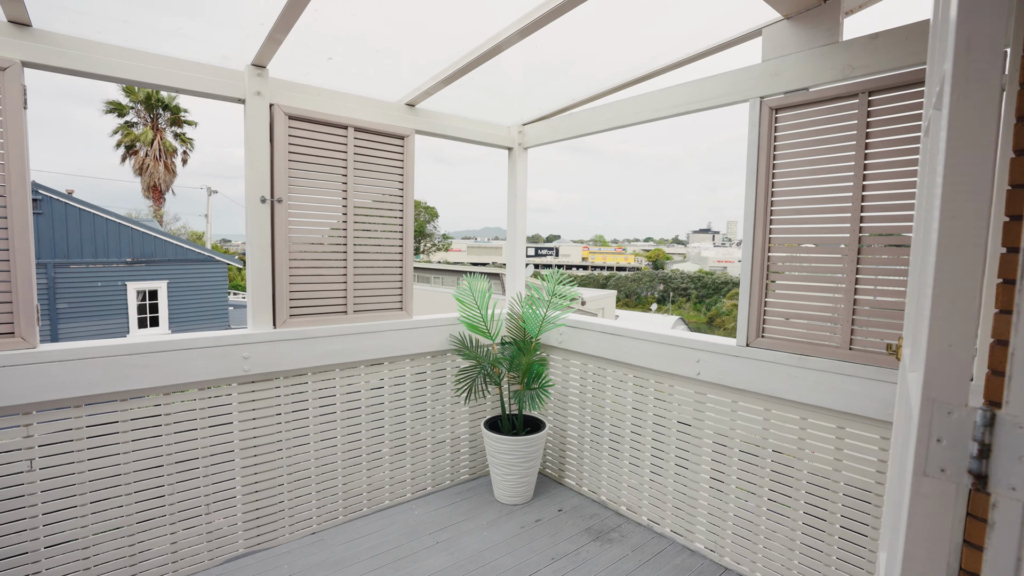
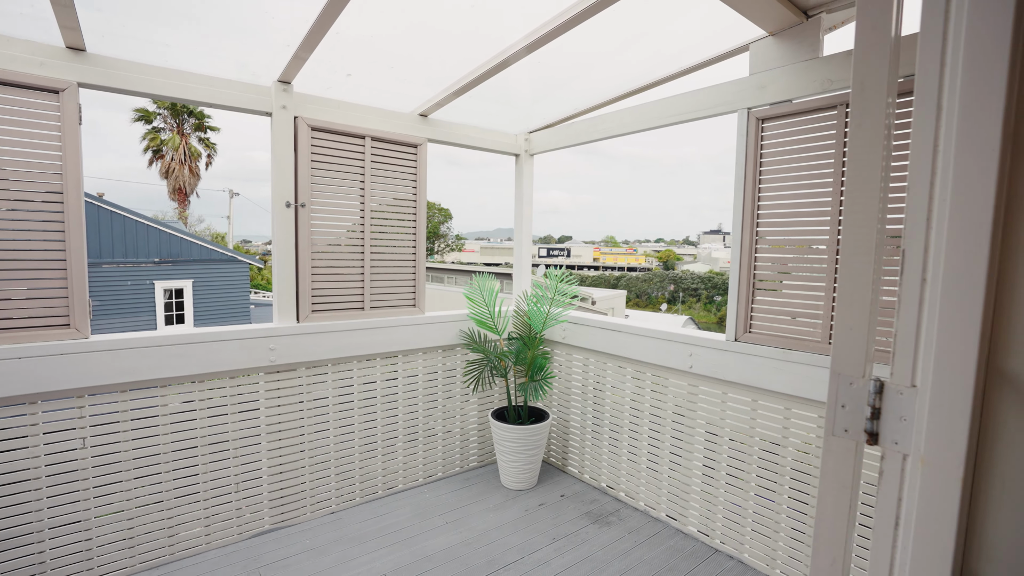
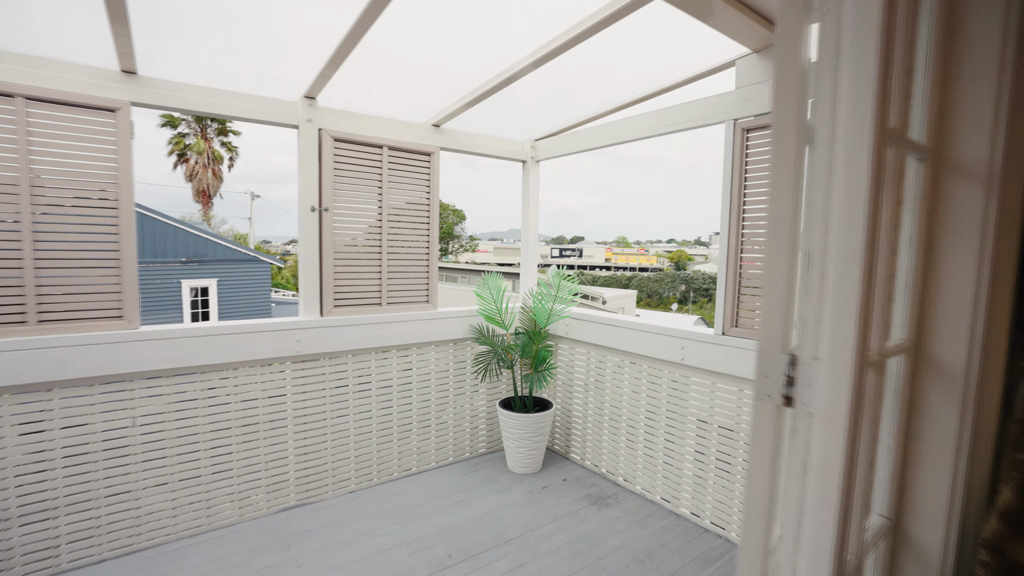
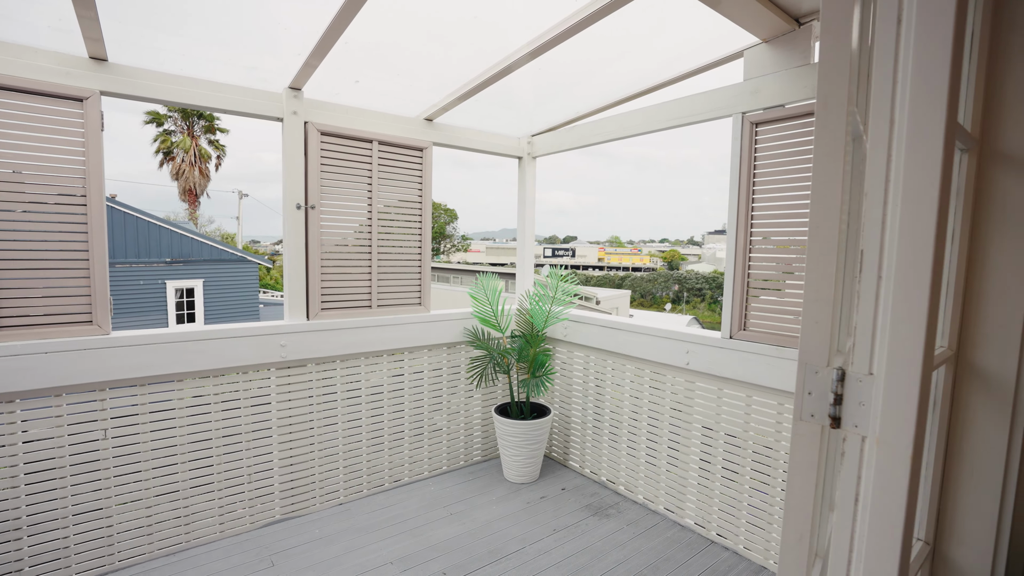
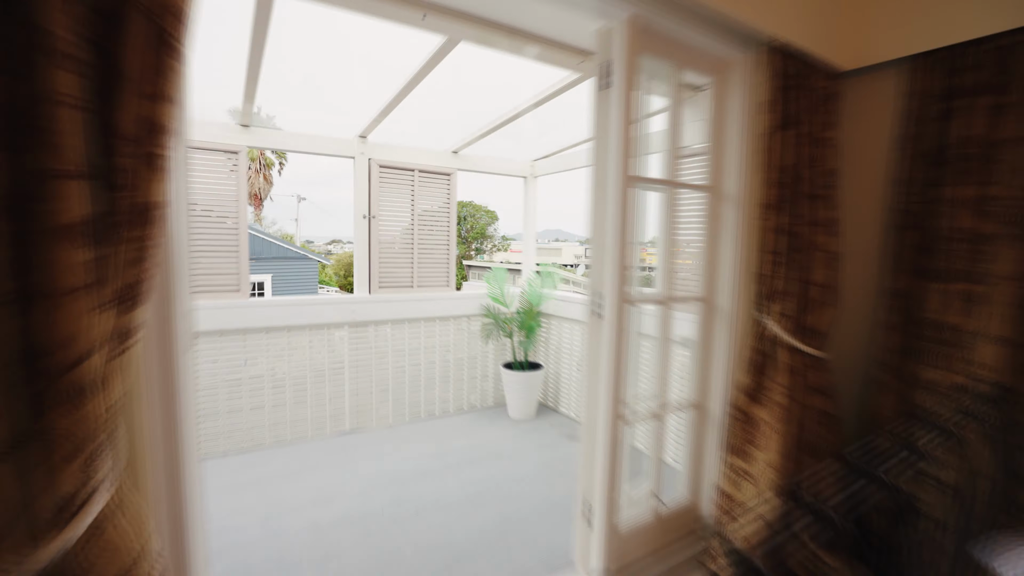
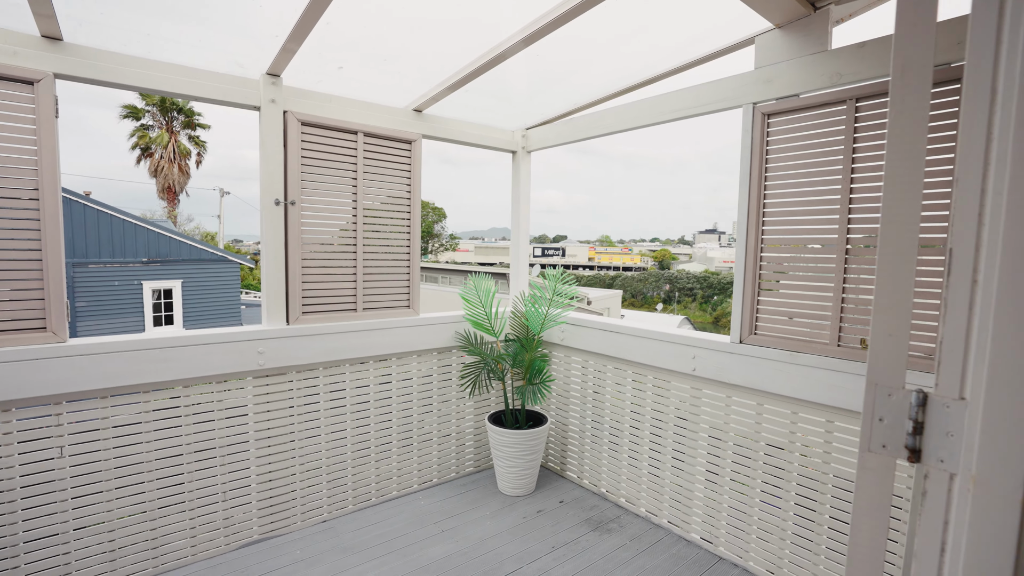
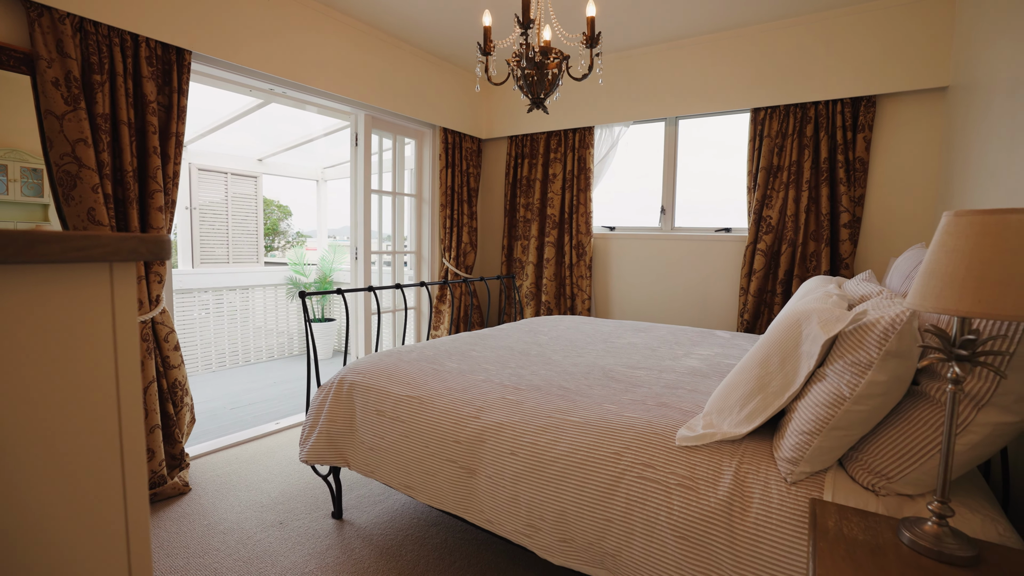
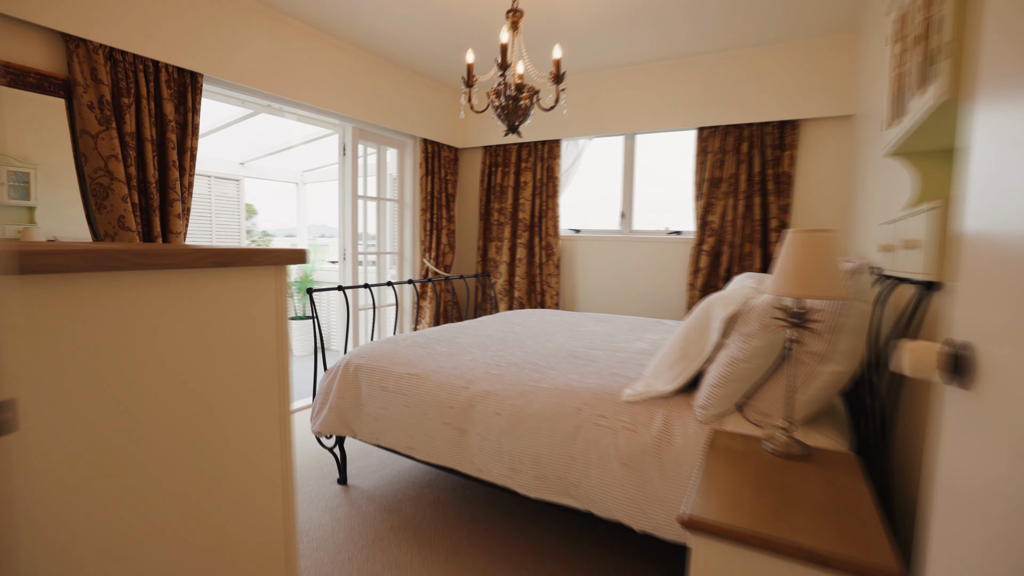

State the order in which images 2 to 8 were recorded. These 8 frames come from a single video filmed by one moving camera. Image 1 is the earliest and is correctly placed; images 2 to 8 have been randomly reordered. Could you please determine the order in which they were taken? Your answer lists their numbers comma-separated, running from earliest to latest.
6, 2, 4, 3, 5, 7, 8
